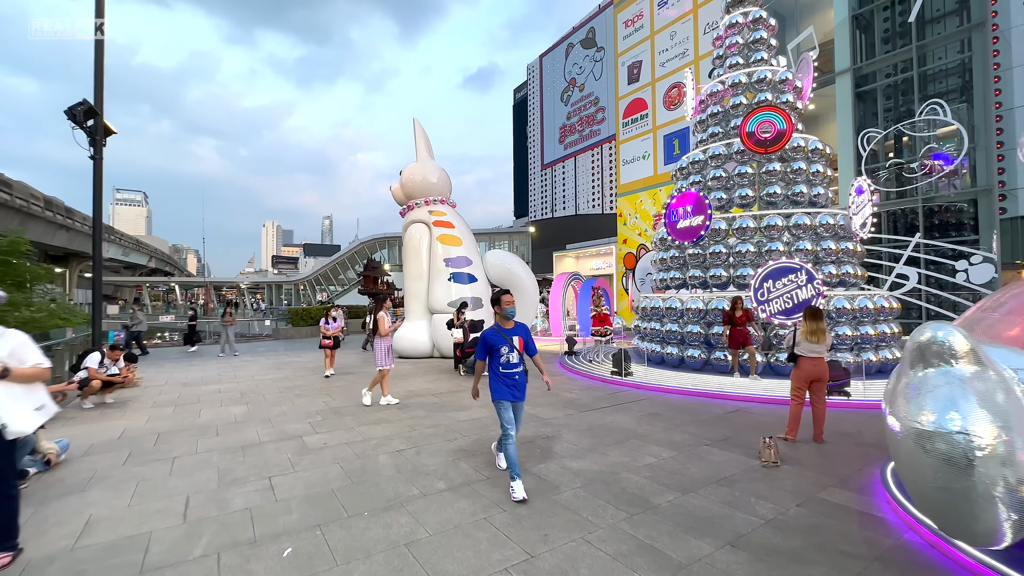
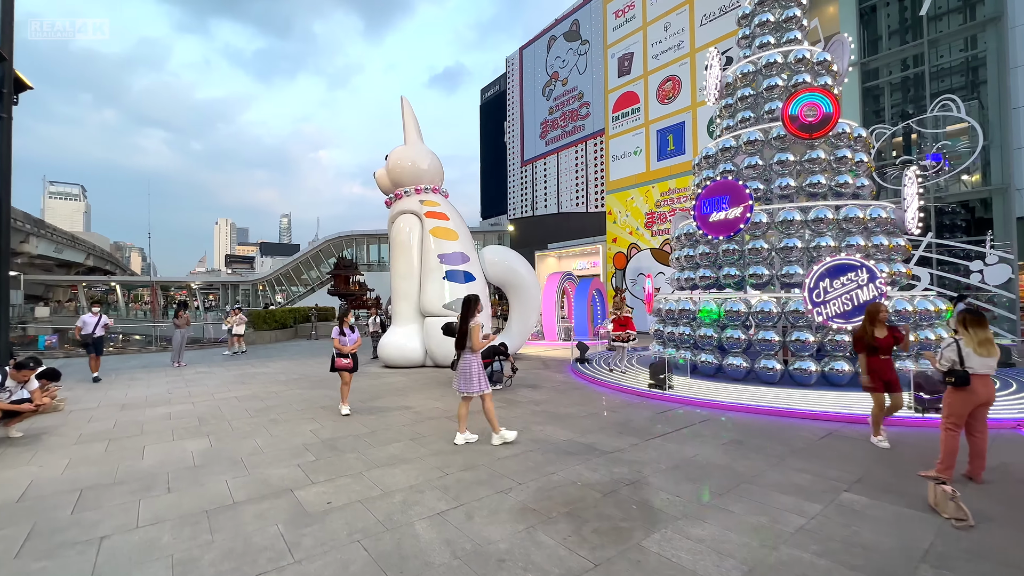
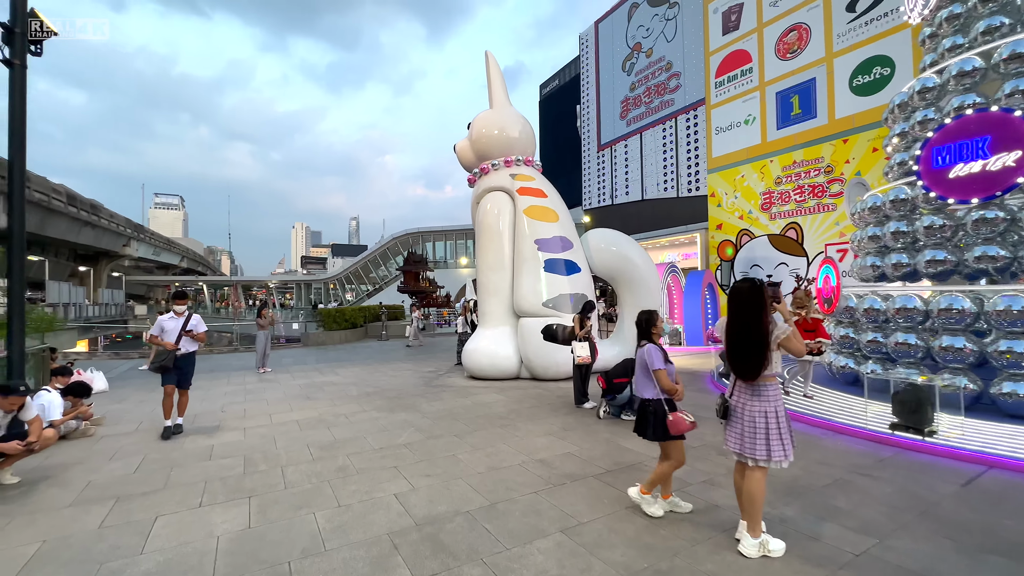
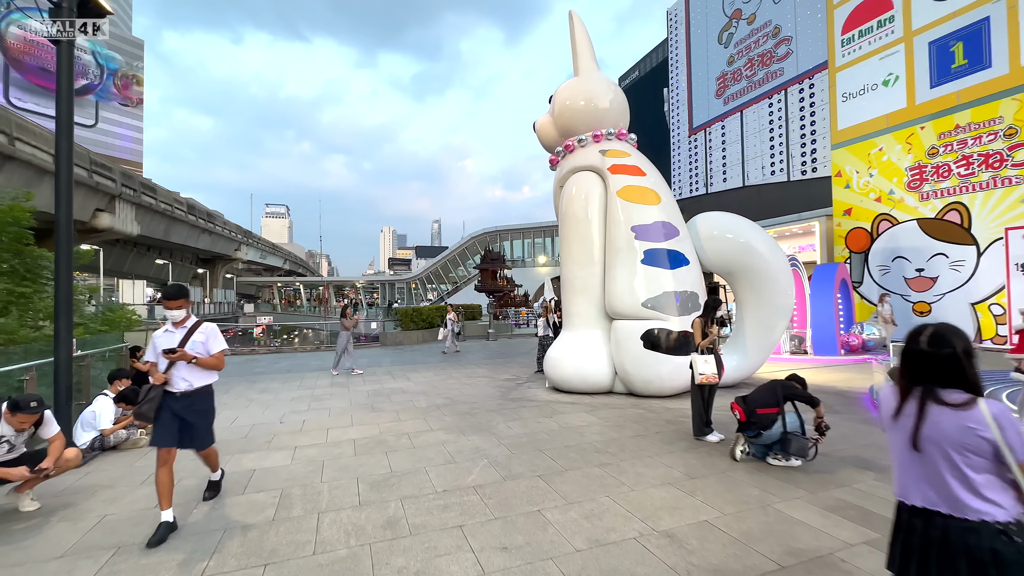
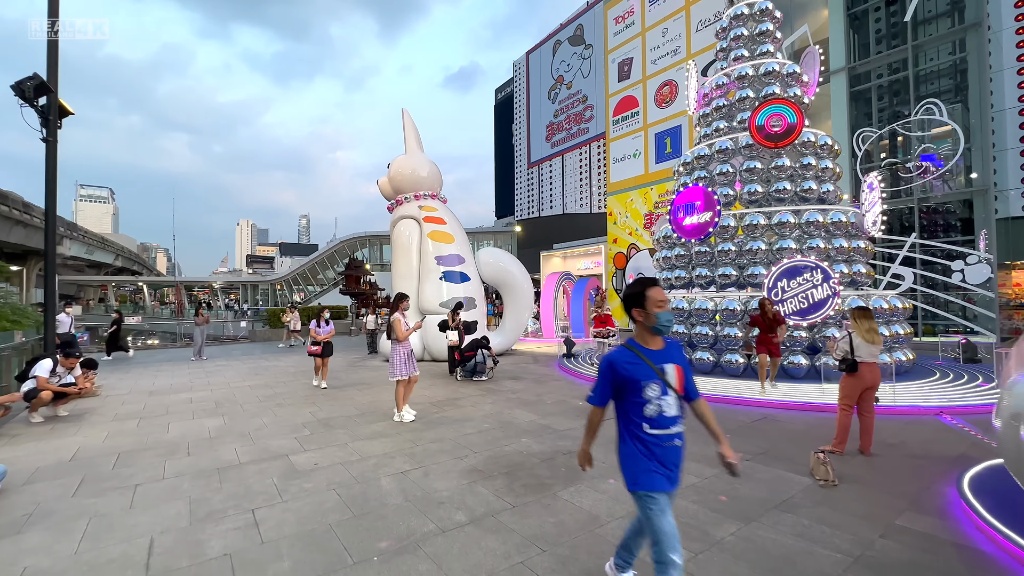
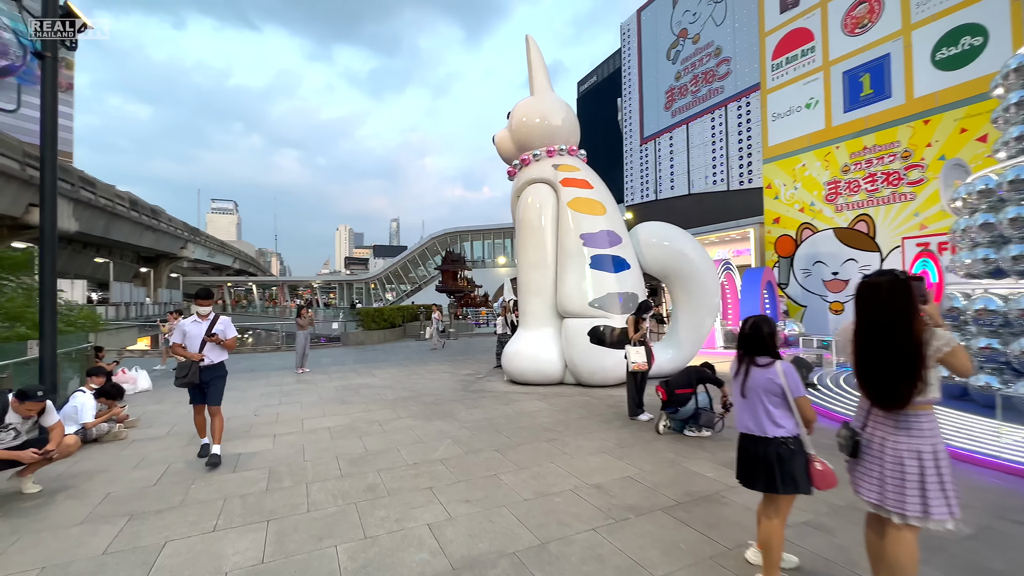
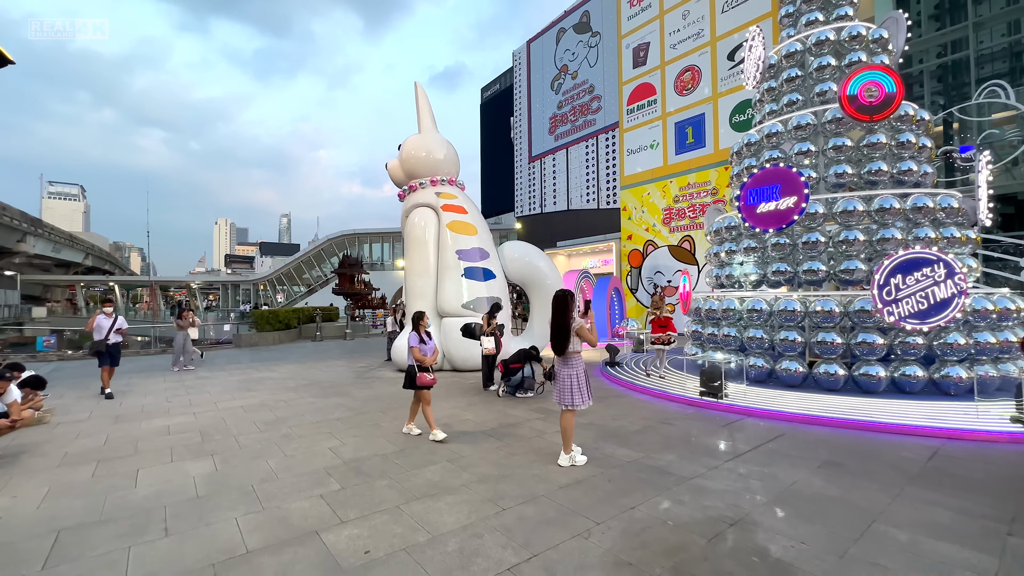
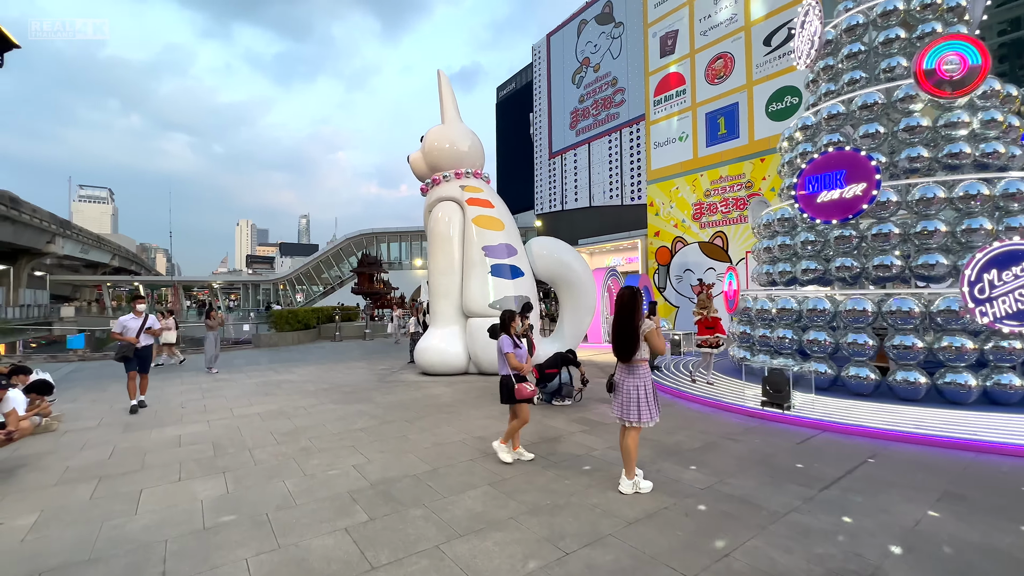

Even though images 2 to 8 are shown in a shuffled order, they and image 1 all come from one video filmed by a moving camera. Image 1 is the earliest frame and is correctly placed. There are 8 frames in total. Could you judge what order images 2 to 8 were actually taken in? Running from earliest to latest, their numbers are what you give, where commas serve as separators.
5, 2, 7, 8, 3, 6, 4
